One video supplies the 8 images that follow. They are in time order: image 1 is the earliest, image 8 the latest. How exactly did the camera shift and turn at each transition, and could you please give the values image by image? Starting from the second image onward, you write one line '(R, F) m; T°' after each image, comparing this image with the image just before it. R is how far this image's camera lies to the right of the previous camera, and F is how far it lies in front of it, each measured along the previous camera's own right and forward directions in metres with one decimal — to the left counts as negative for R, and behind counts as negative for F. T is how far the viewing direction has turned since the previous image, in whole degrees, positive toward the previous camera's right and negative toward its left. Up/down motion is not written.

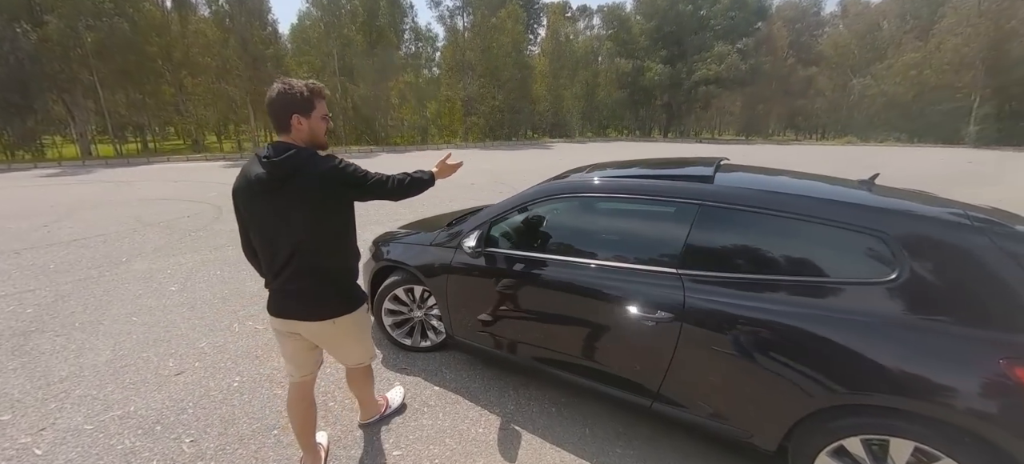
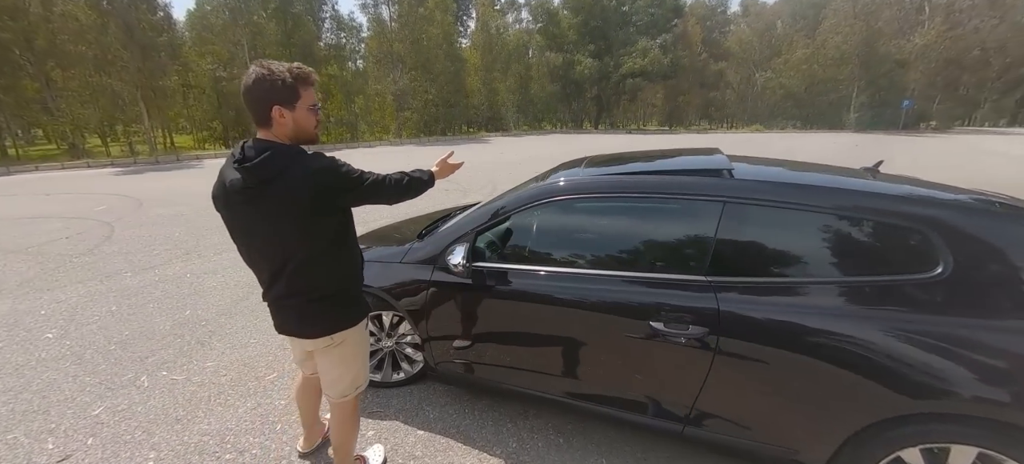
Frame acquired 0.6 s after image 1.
(-0.3, +0.4) m; +9°
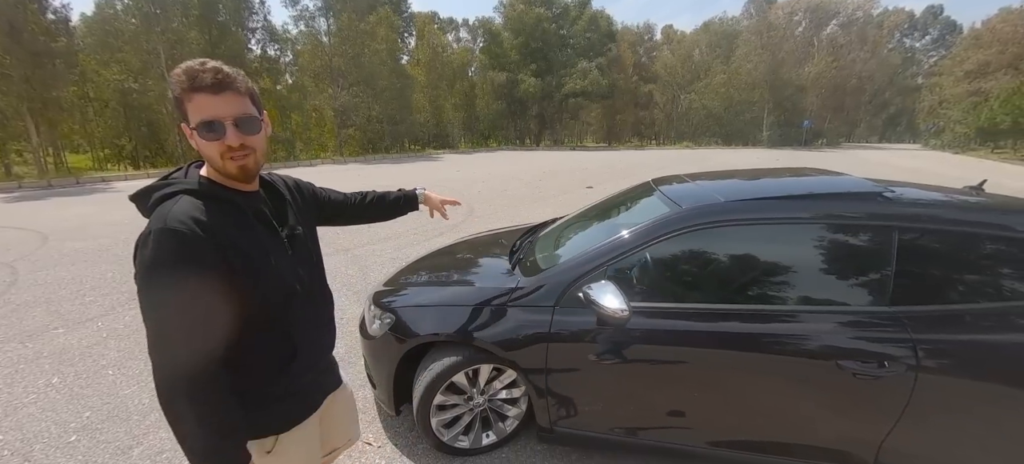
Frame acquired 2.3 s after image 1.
(-0.9, +0.4) m; +9°
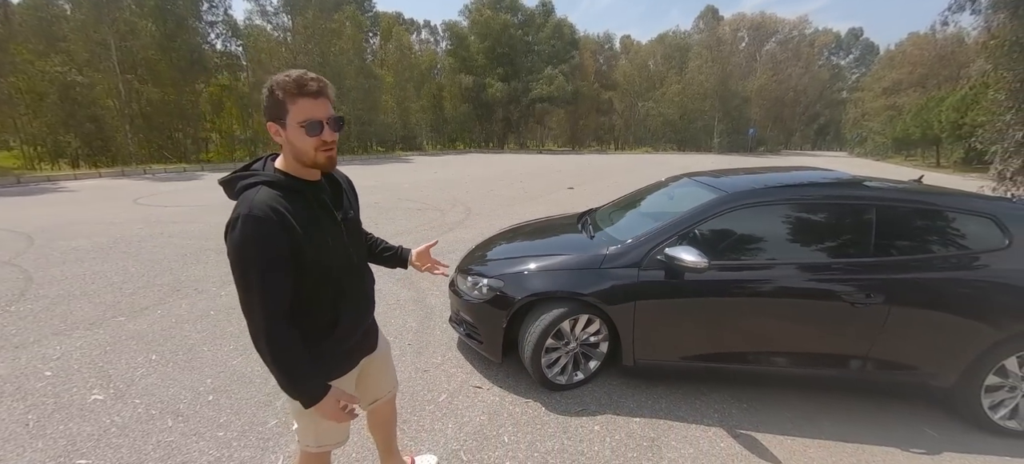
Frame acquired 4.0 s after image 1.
(-0.8, -0.5) m; +6°
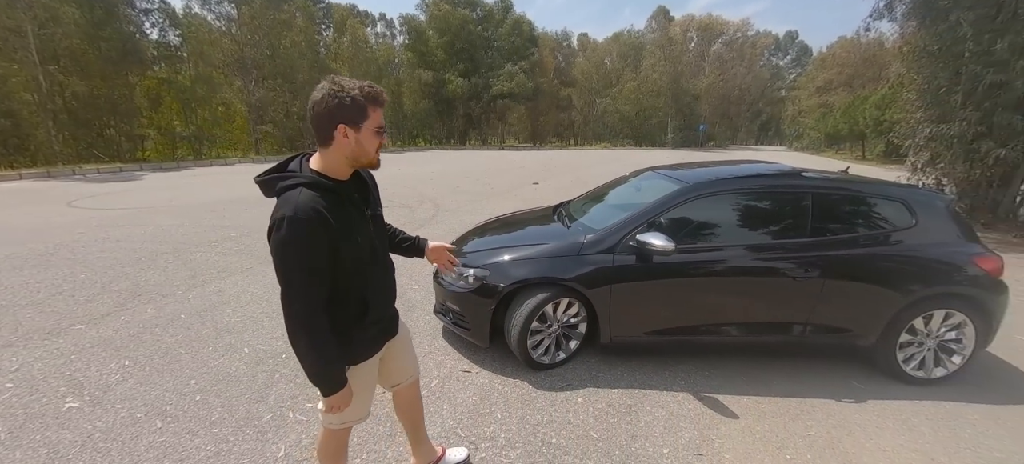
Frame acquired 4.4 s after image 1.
(-0.2, -0.2) m; +5°
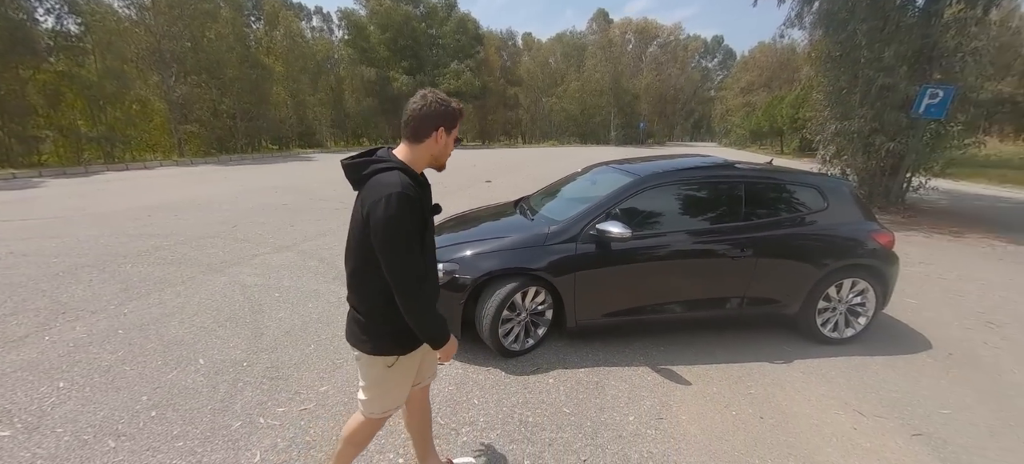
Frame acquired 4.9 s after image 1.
(-0.1, -0.1) m; +7°
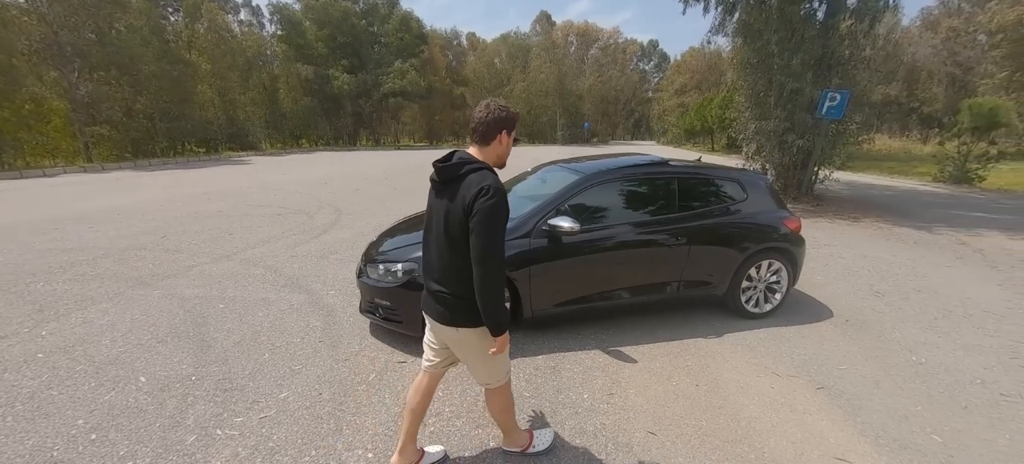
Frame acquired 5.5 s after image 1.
(0.0, -0.1) m; +7°
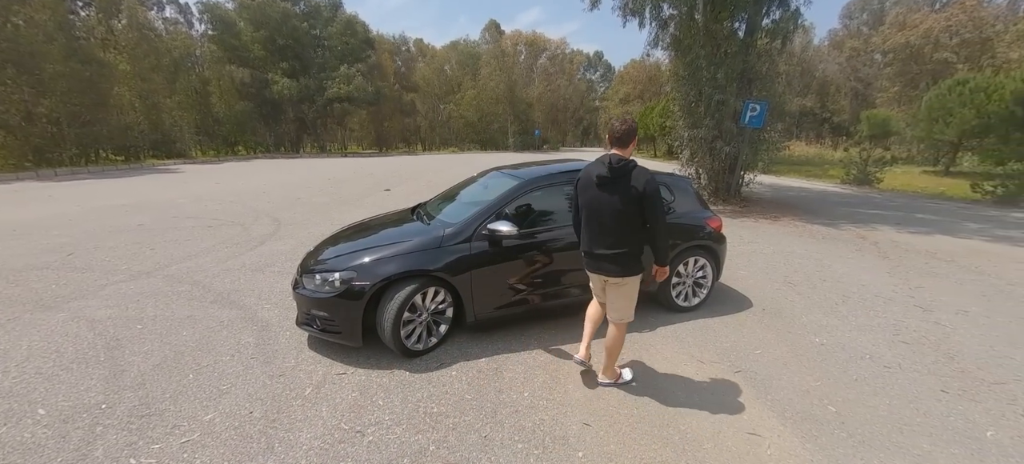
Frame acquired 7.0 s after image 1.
(+0.1, -0.1) m; +6°
